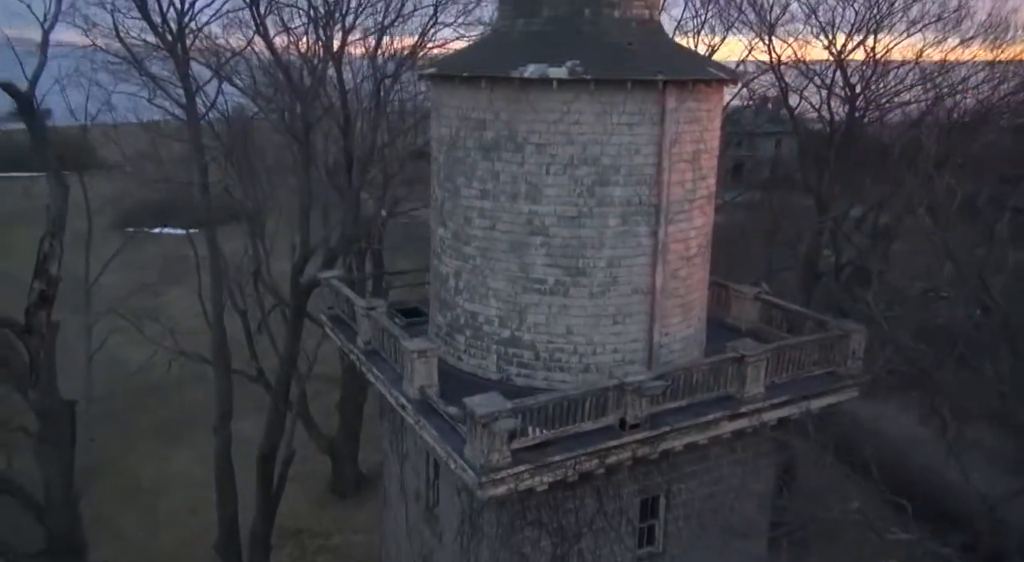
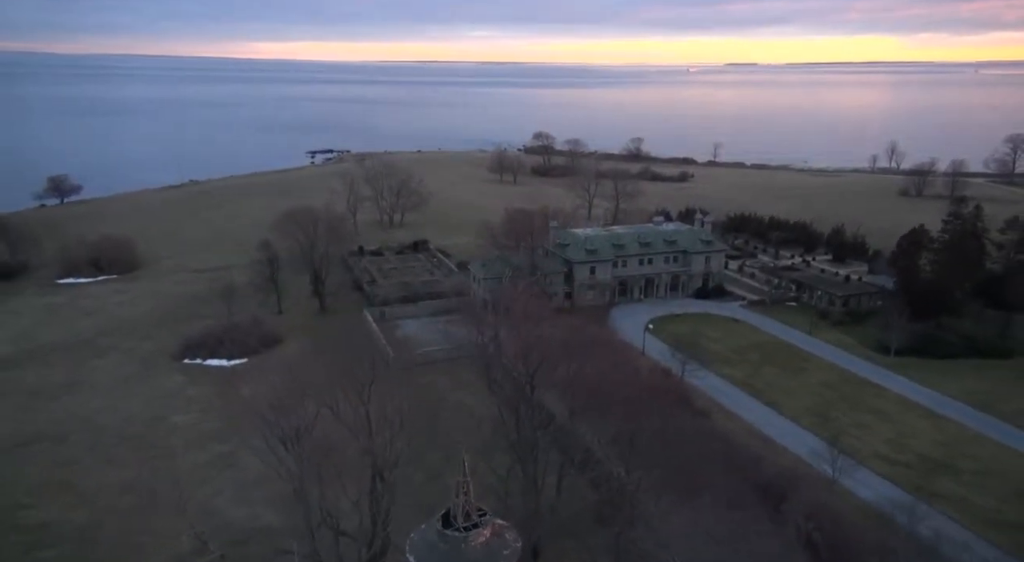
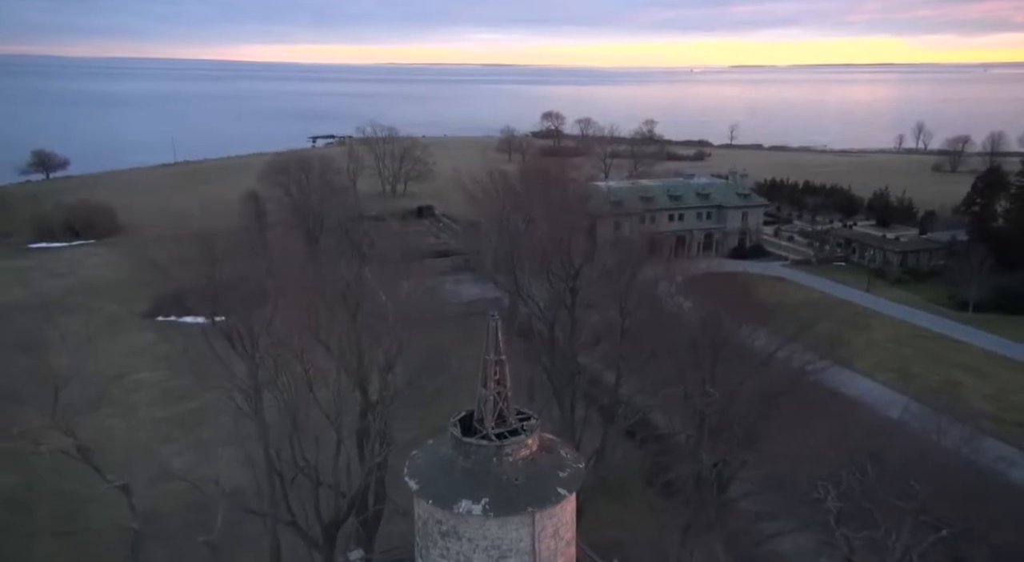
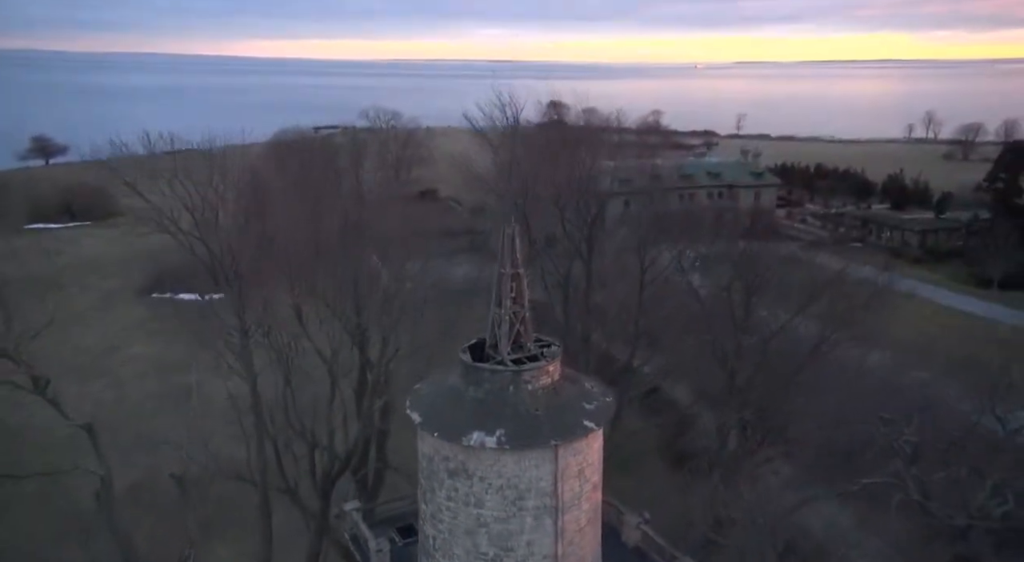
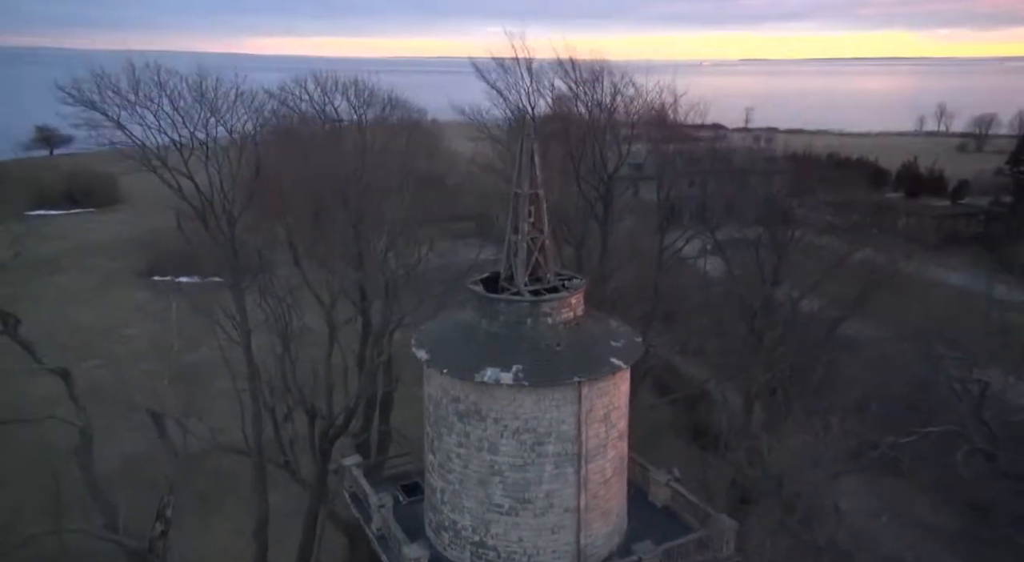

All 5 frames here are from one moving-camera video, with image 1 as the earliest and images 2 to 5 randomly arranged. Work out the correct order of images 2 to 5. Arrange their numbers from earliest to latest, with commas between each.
5, 4, 3, 2
